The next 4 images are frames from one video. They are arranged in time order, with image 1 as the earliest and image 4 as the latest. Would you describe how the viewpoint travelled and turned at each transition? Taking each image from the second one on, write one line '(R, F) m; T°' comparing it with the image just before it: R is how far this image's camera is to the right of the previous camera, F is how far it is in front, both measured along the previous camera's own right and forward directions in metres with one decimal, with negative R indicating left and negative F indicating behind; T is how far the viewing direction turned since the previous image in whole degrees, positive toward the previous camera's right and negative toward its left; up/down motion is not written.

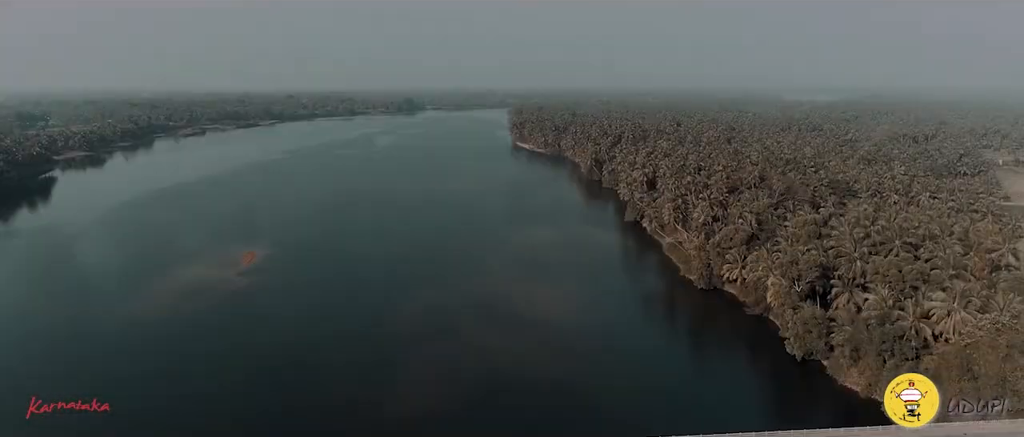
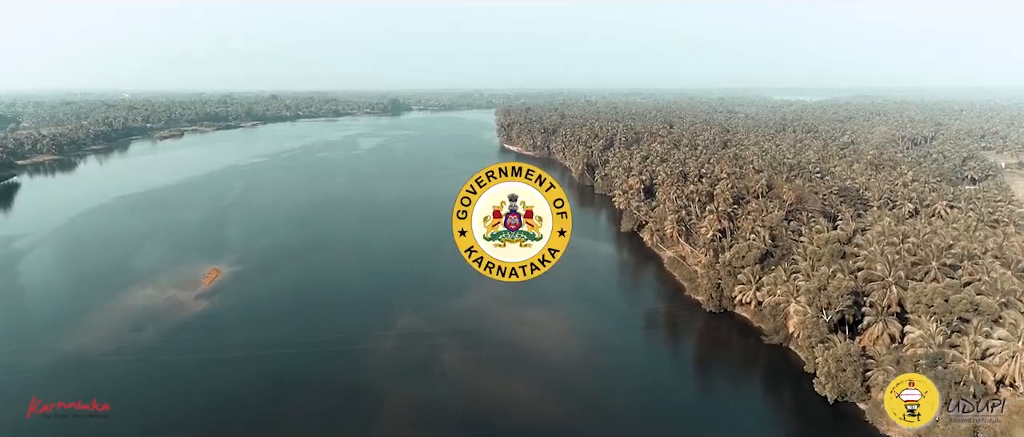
(0.0, +4.5) m; +1°
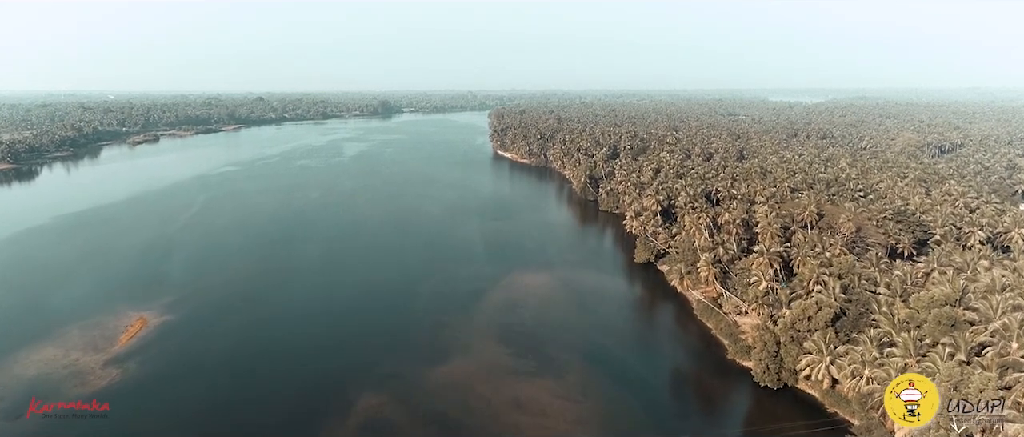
(-0.1, +9.3) m; +1°
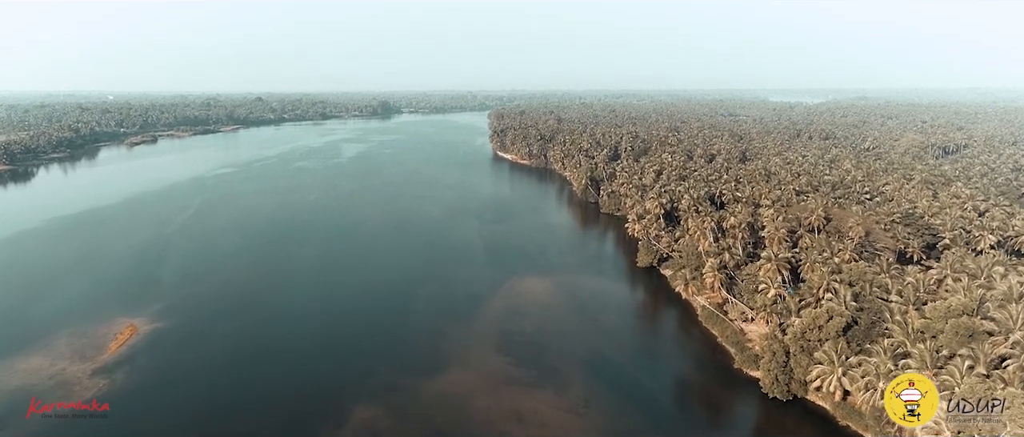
(0.0, +1.0) m; 0°
